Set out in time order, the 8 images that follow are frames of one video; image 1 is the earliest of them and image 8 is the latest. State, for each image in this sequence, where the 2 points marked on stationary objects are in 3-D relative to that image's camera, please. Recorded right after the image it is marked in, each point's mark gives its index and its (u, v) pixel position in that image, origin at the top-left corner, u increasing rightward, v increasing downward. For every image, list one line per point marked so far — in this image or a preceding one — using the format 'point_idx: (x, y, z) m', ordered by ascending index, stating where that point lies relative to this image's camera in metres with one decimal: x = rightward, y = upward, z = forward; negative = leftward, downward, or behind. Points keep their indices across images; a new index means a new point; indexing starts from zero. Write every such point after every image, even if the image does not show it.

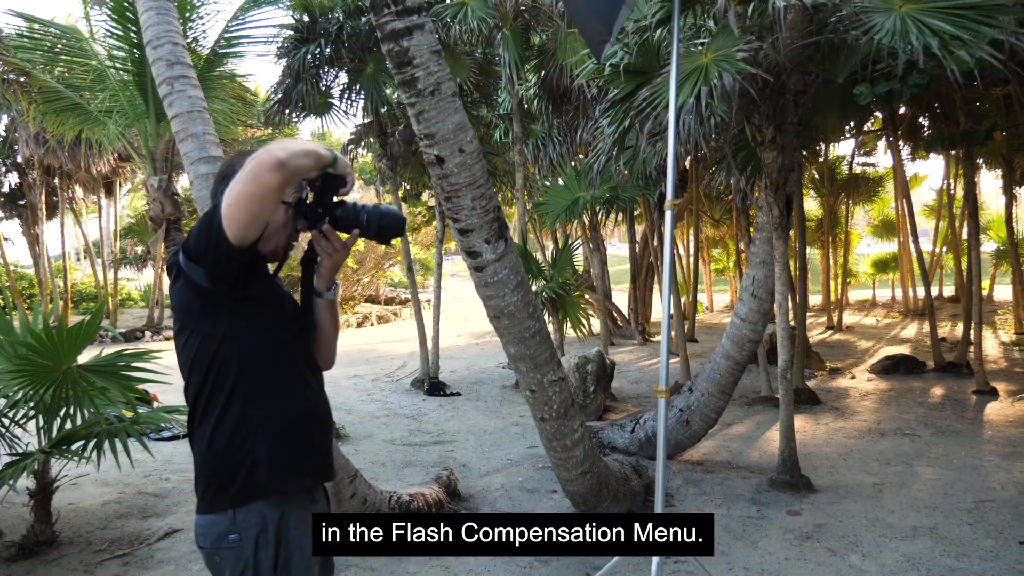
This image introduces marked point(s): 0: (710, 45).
0: (+1.0, +1.3, +4.4) m
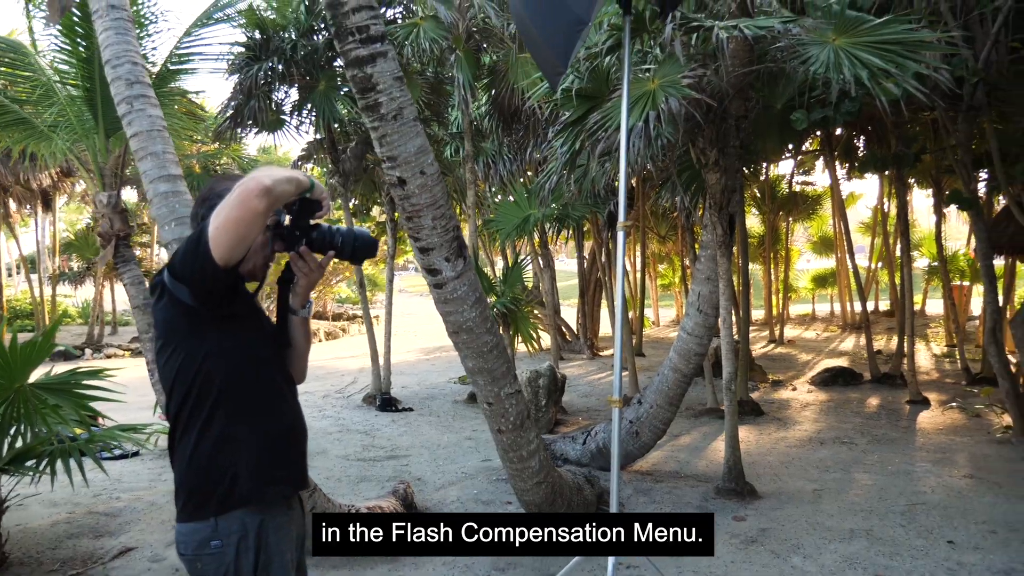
0: (+0.8, +1.2, +4.6) m
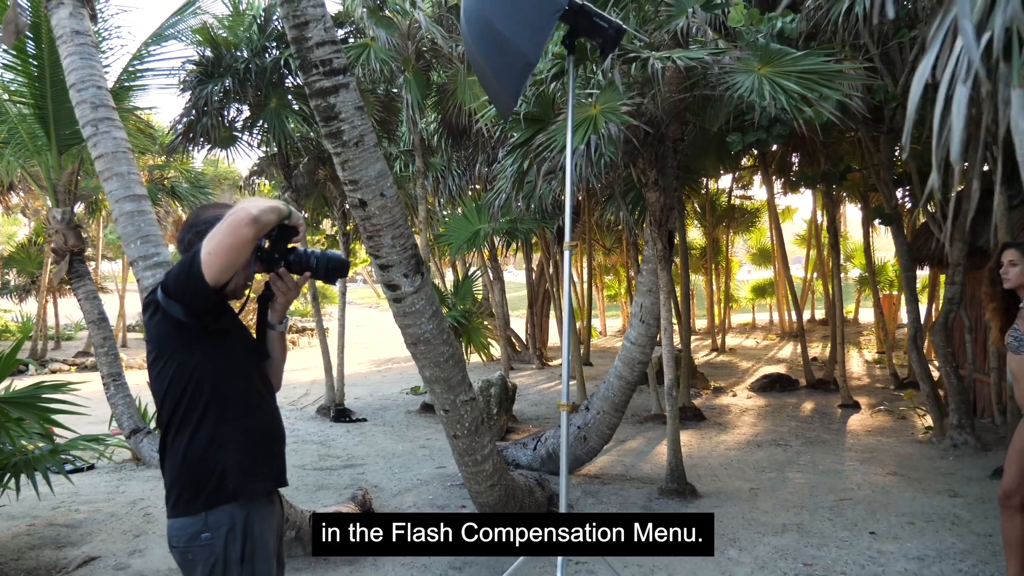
0: (+0.5, +1.1, +4.9) m
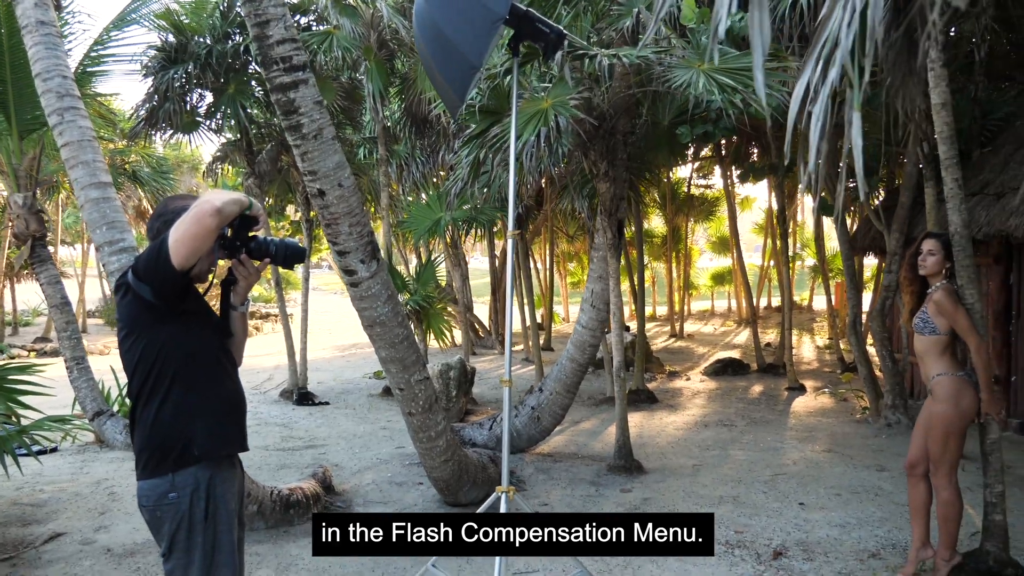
0: (+0.2, +1.2, +5.2) m
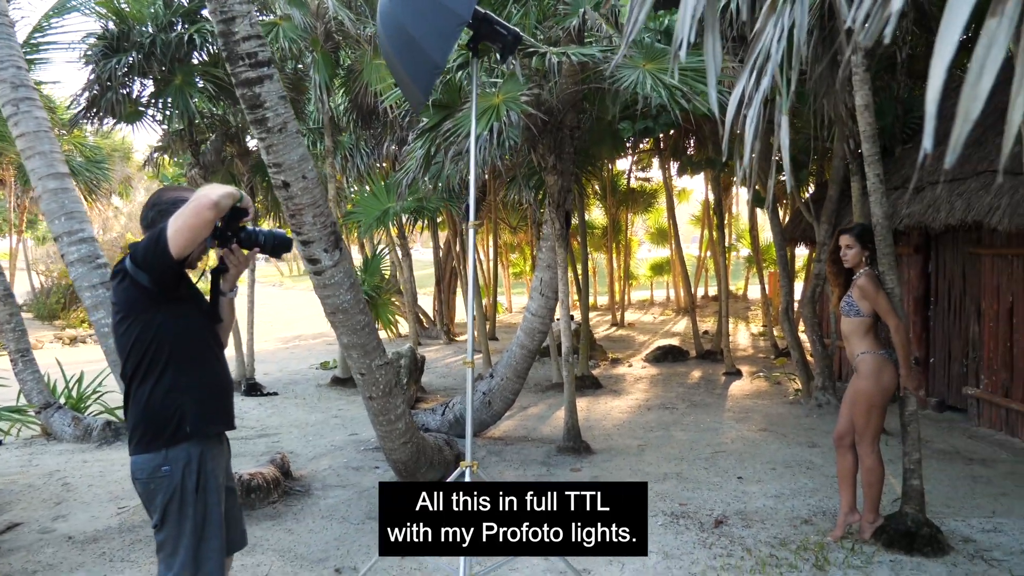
0: (-0.1, +1.3, +5.4) m
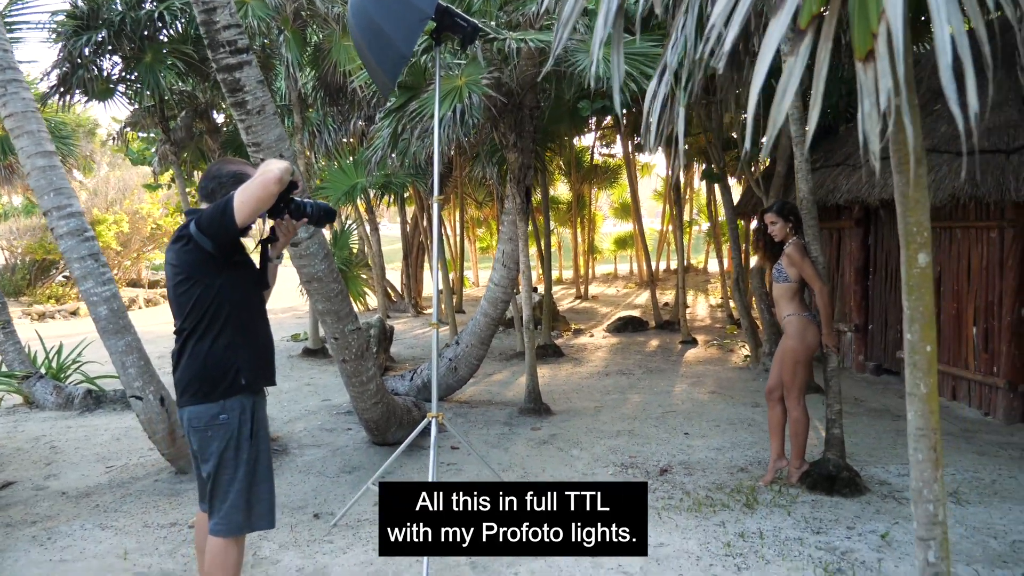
0: (-0.3, +1.5, +5.7) m
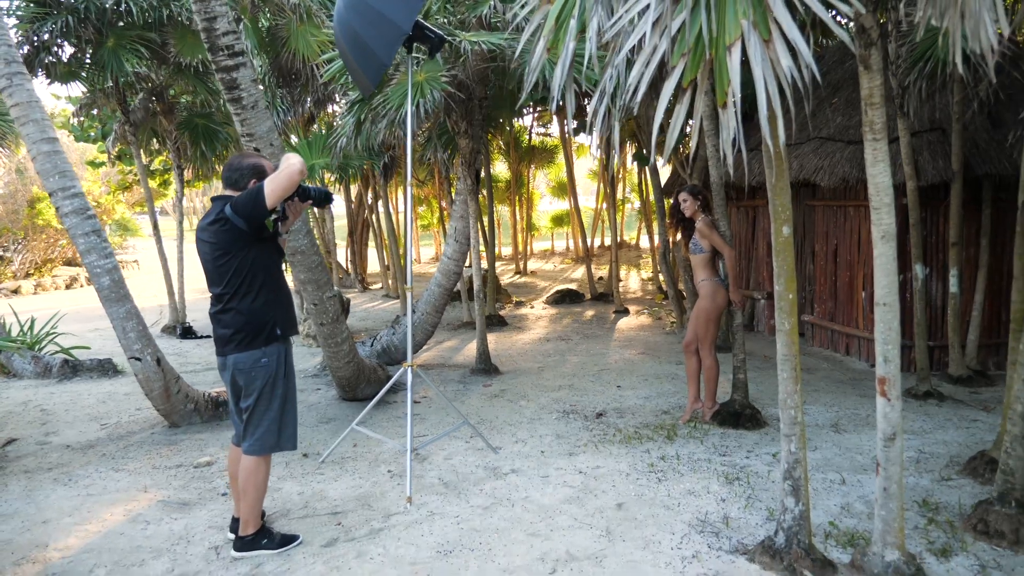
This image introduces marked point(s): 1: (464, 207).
0: (-0.7, +1.7, +6.4) m
1: (-0.4, +0.7, +7.4) m
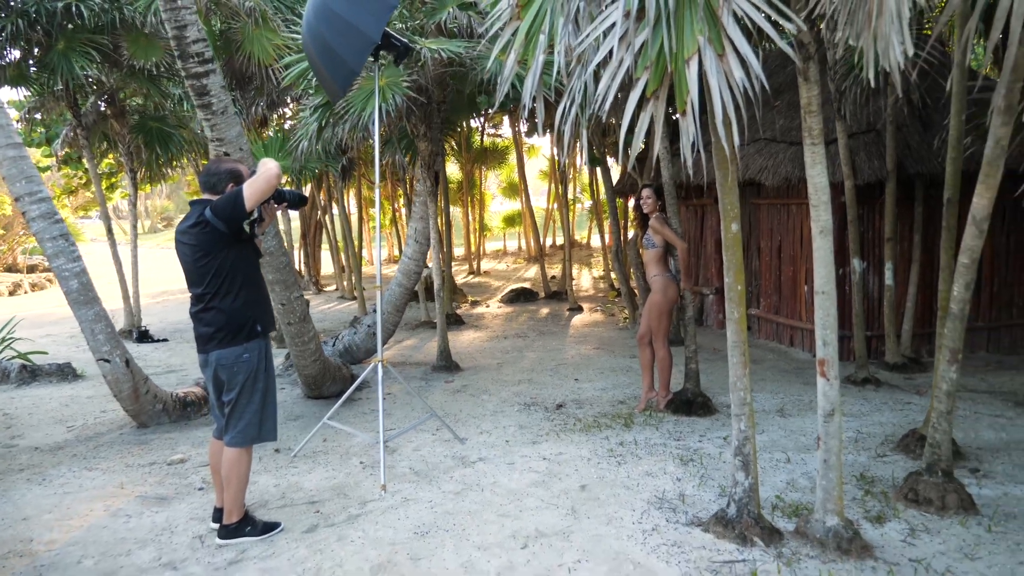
0: (-1.0, +1.7, +6.6) m
1: (-0.8, +0.7, +7.6) m
